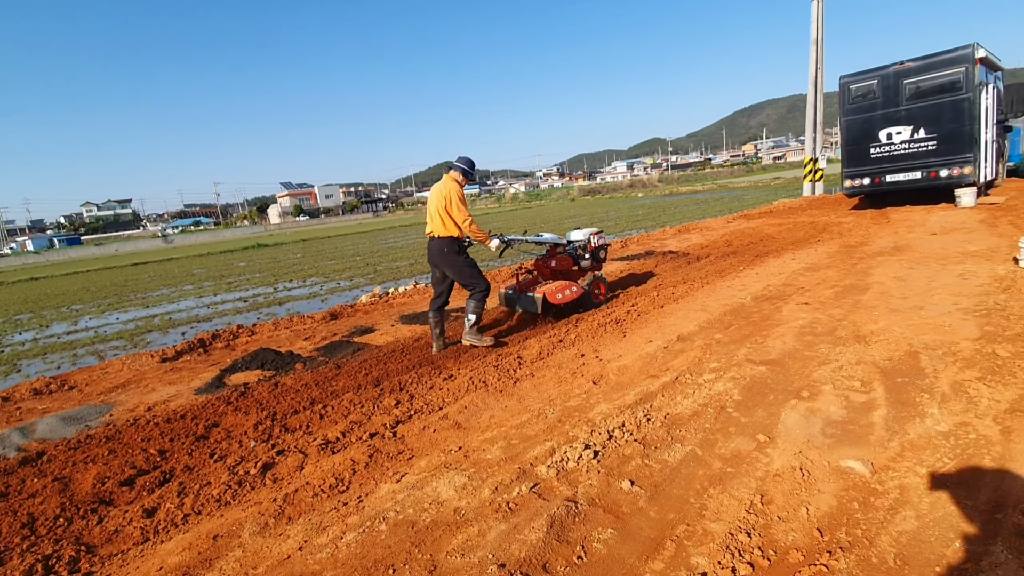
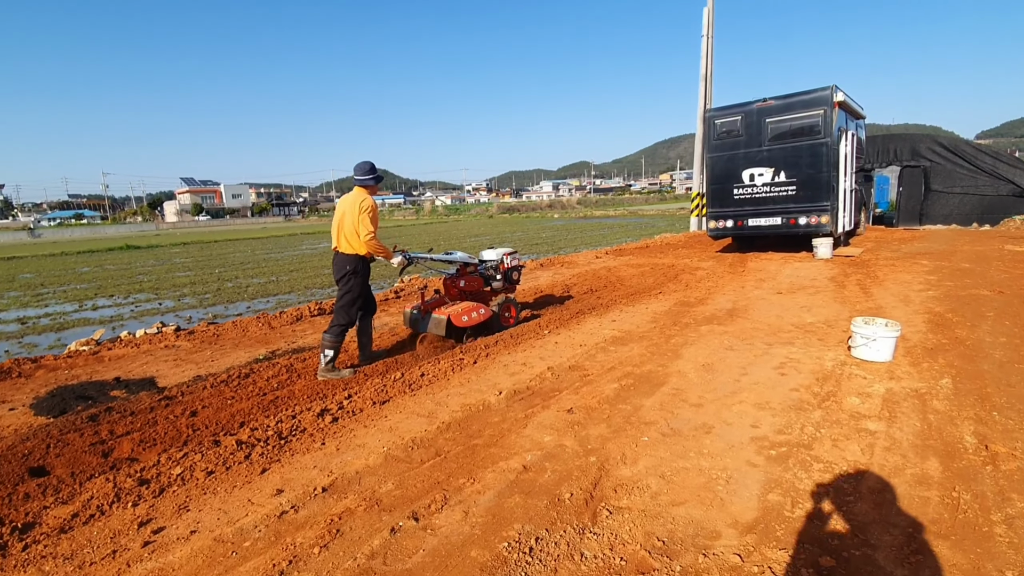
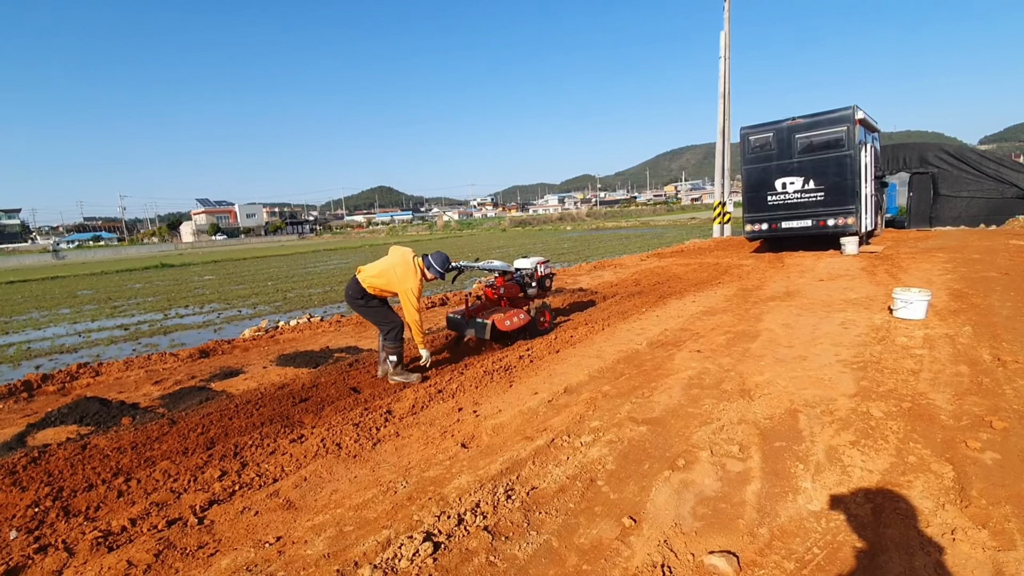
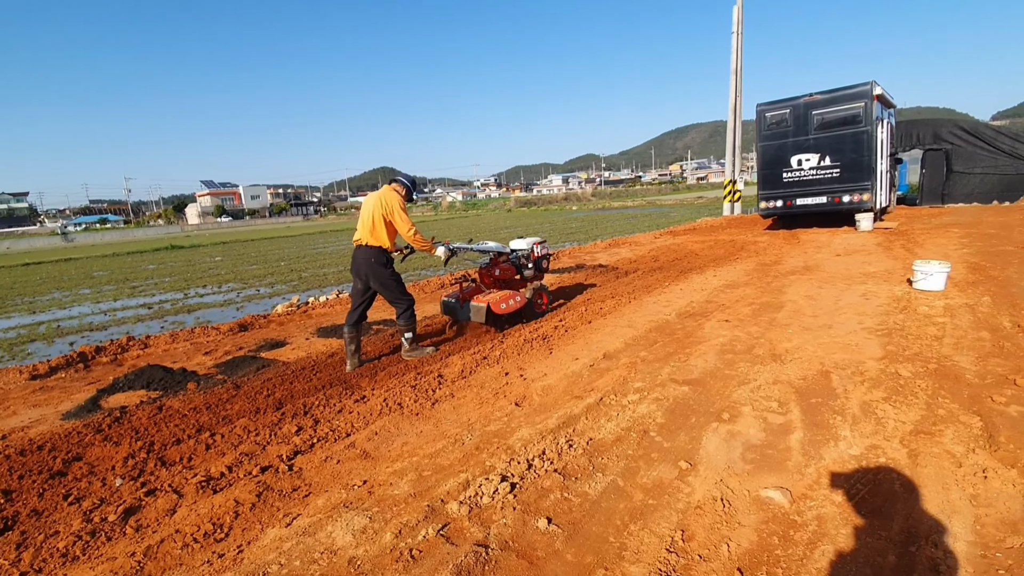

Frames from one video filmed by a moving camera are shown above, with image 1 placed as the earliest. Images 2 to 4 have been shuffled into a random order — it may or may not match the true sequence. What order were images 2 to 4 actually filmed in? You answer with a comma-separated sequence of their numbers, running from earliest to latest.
4, 3, 2
